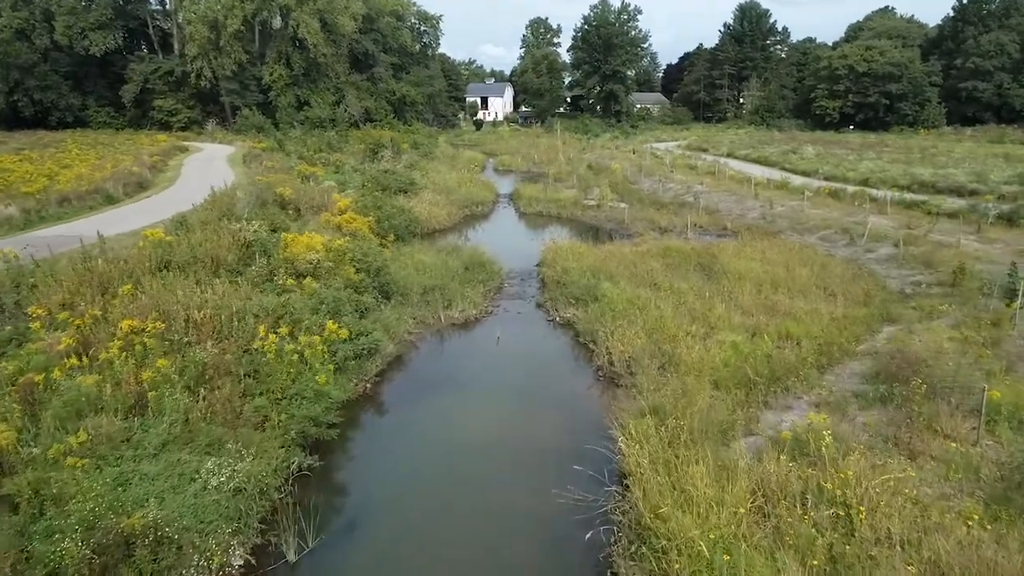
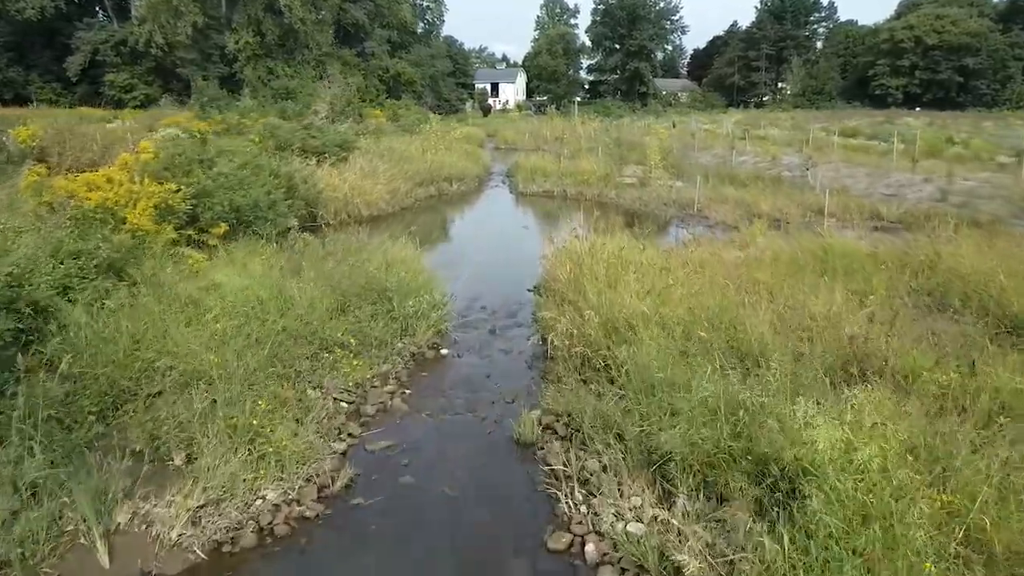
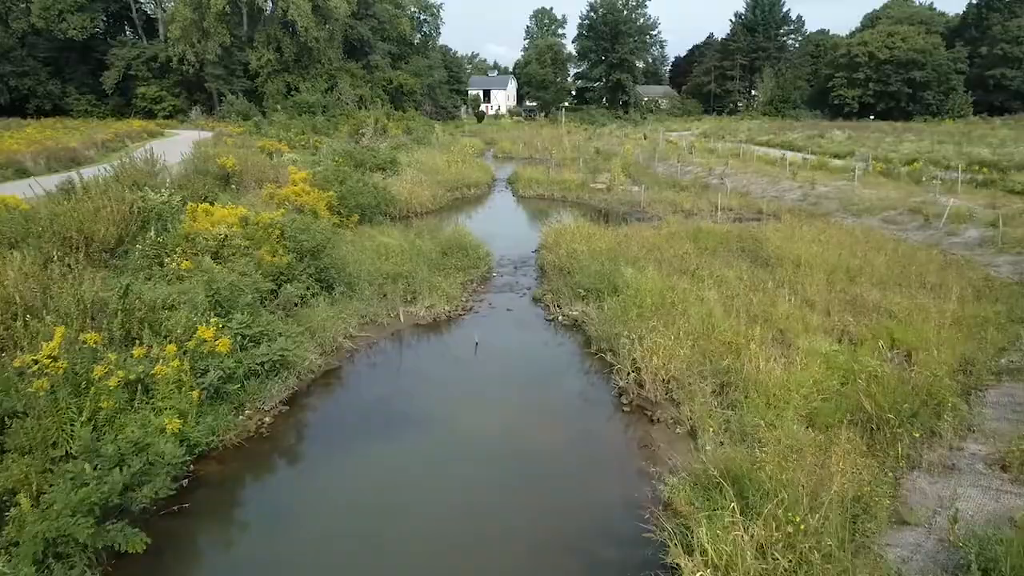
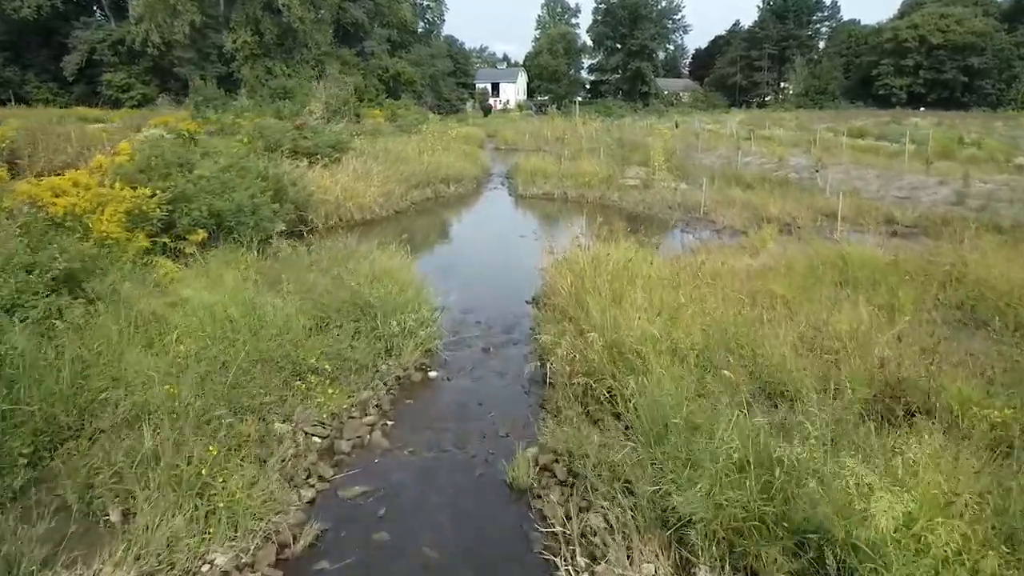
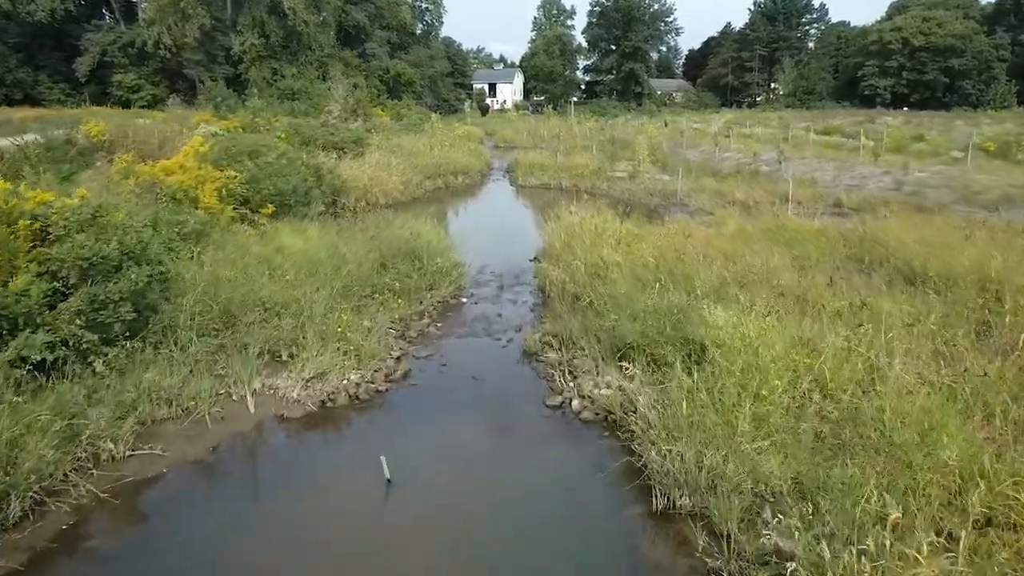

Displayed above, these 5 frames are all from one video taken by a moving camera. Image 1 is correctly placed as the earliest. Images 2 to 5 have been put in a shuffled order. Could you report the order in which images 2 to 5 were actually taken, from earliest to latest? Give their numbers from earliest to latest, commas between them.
3, 5, 2, 4
